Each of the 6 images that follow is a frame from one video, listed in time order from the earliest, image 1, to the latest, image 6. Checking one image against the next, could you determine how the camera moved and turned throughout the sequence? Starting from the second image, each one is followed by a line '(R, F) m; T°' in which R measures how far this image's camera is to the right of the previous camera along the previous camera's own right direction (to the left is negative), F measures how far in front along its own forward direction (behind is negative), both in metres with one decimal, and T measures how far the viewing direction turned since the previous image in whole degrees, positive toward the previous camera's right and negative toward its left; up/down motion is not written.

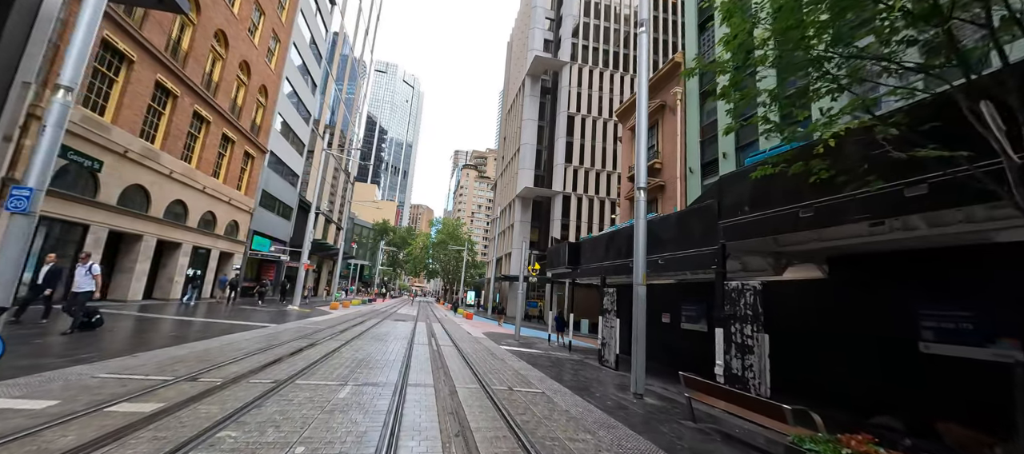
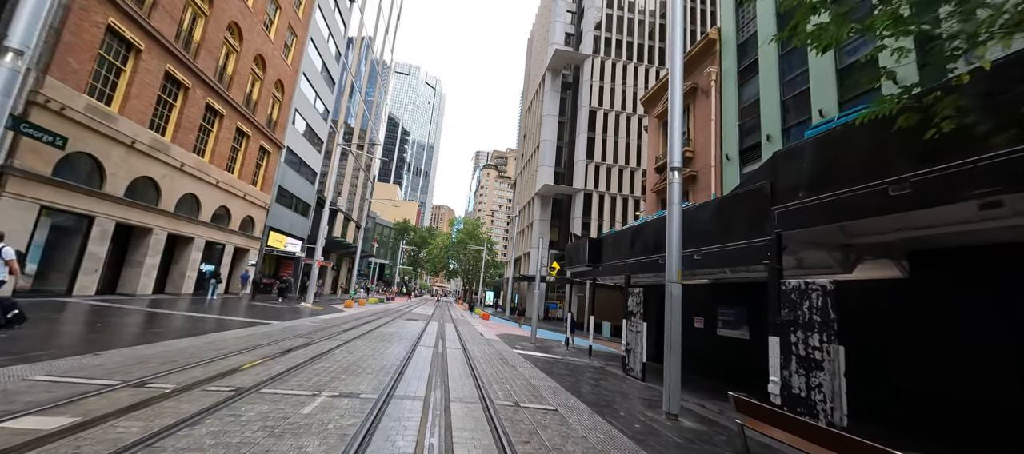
(+0.2, +1.2) m; -3°
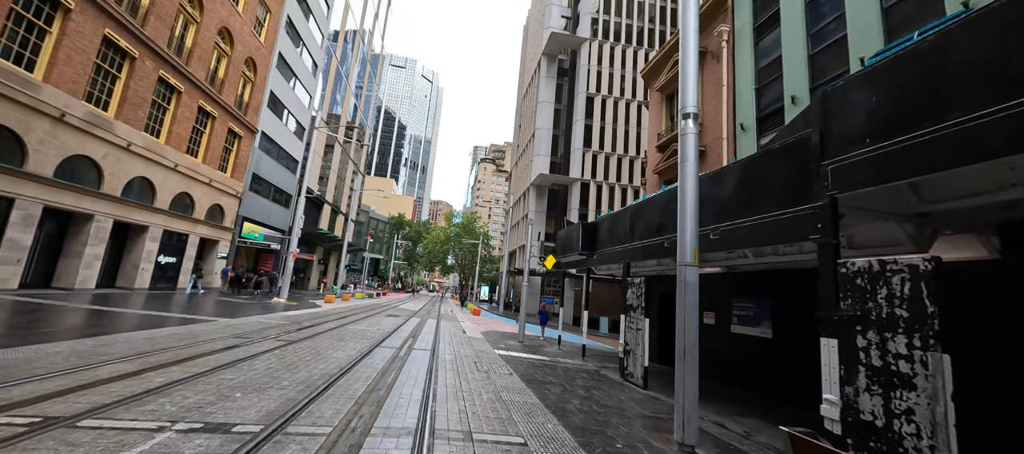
(+0.5, +1.8) m; 0°
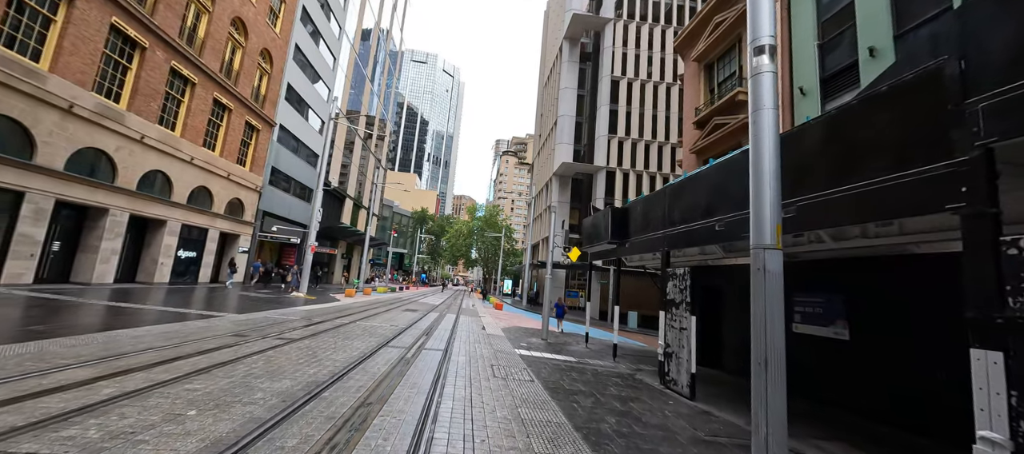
(+0.1, +1.2) m; -4°
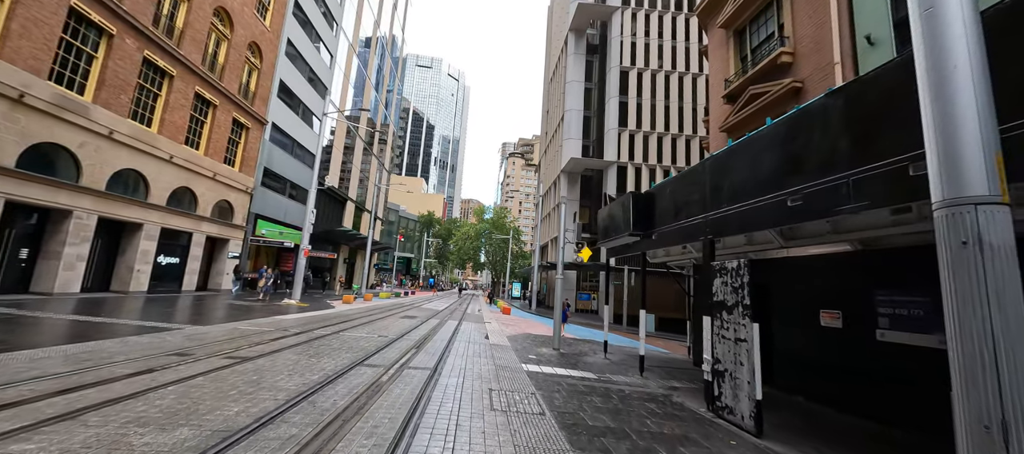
(+0.1, +1.7) m; -1°
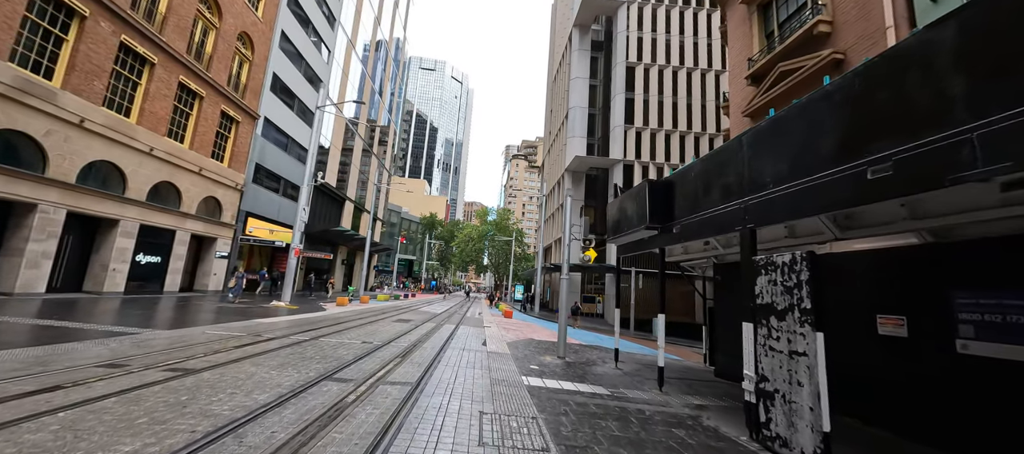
(+0.1, +1.1) m; -1°
